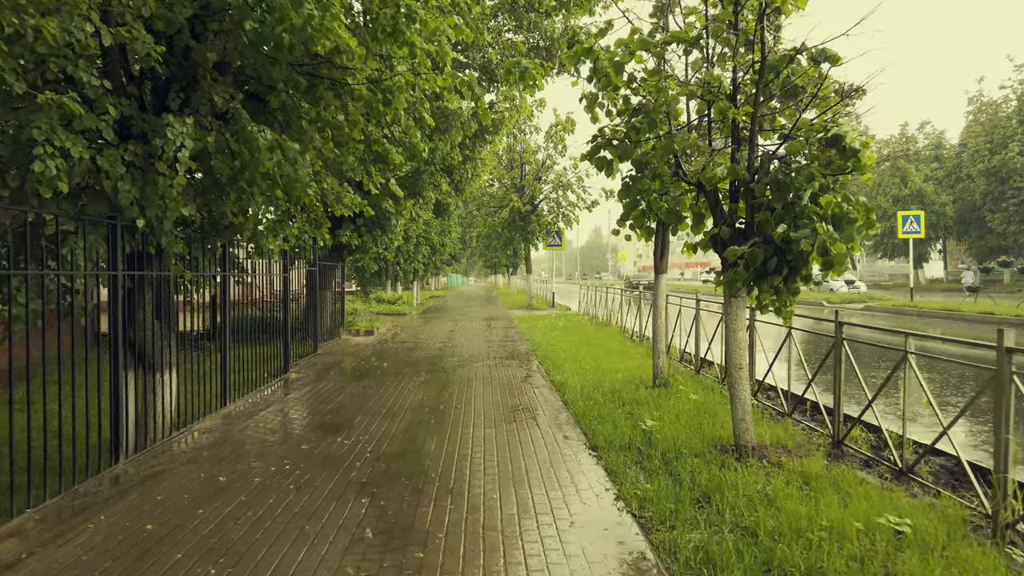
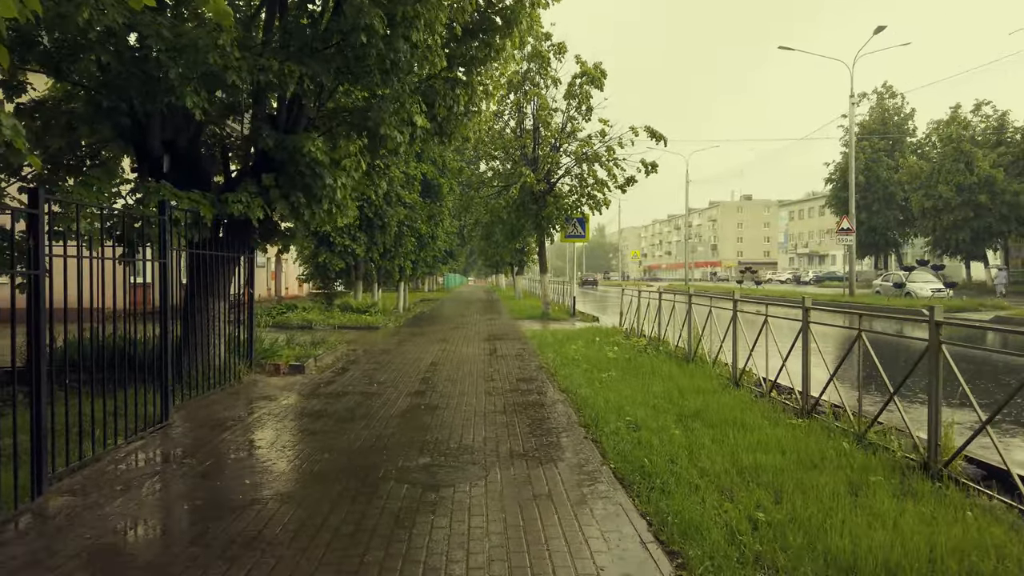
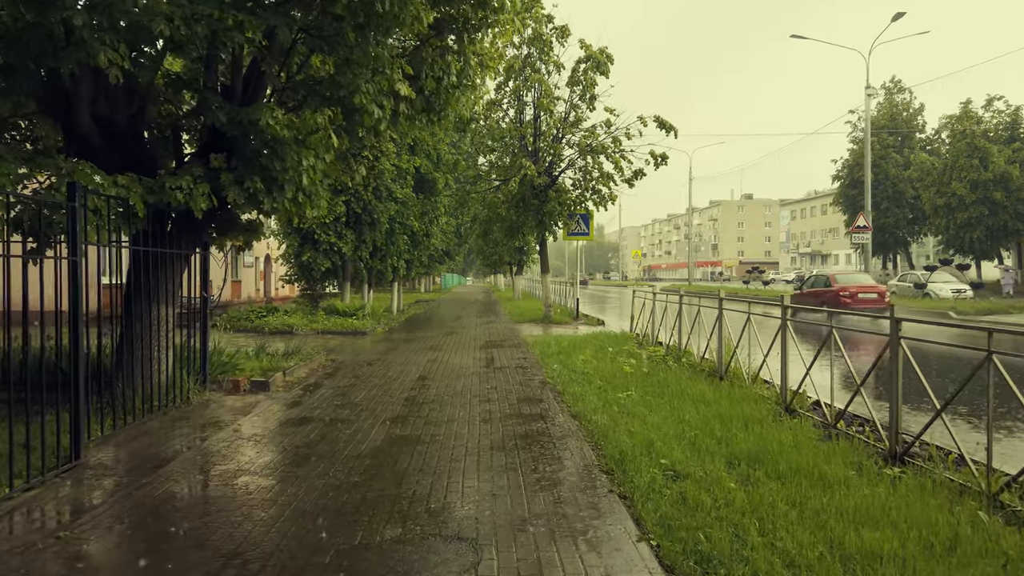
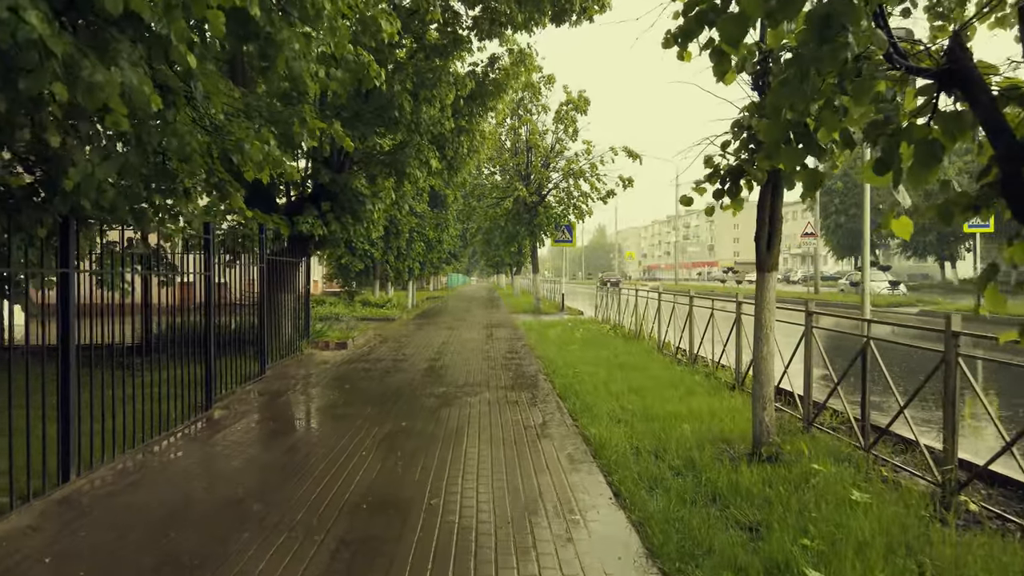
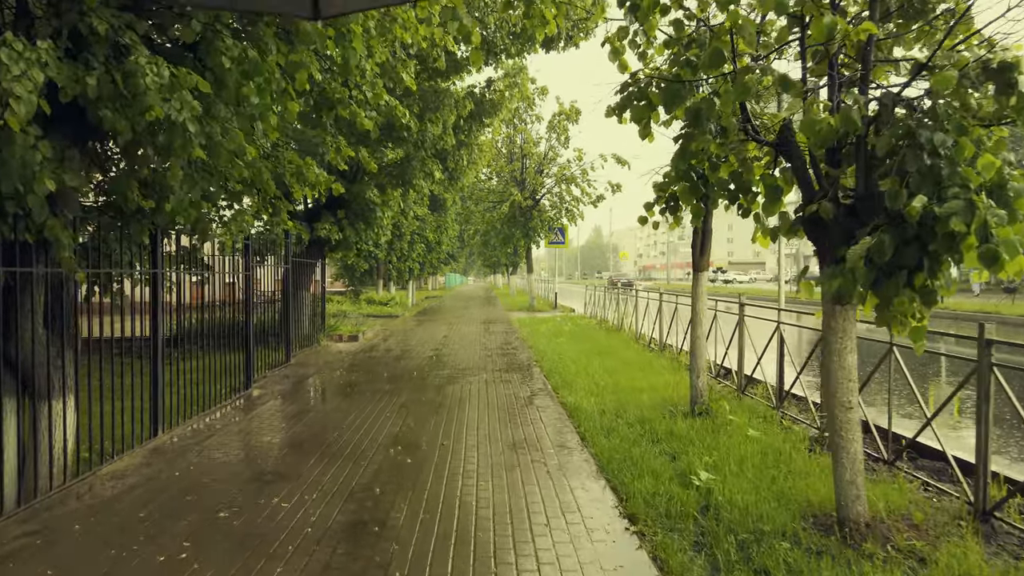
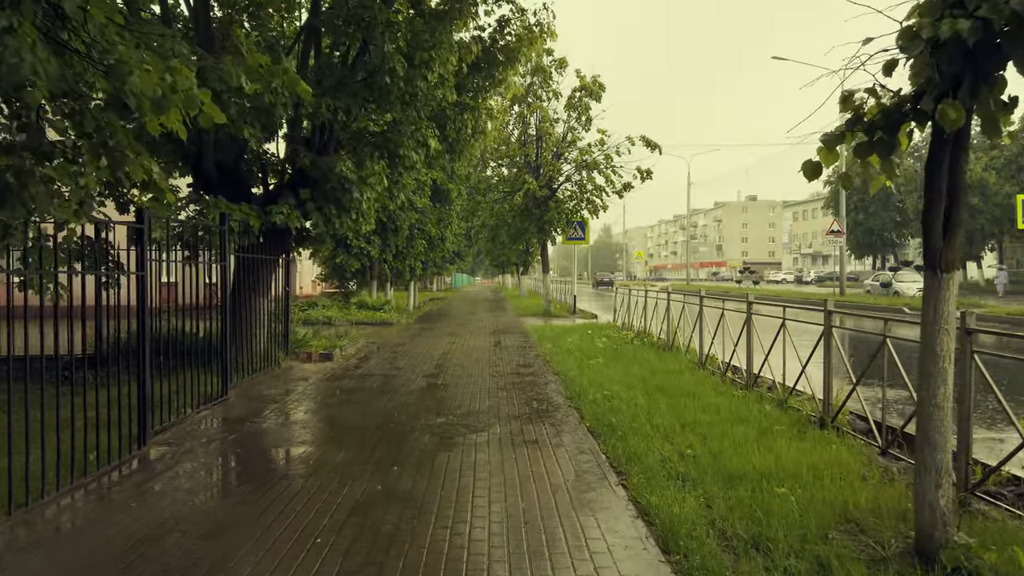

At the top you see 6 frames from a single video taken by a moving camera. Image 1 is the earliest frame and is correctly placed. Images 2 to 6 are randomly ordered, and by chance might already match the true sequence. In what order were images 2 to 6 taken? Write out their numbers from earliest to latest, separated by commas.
5, 4, 6, 2, 3
